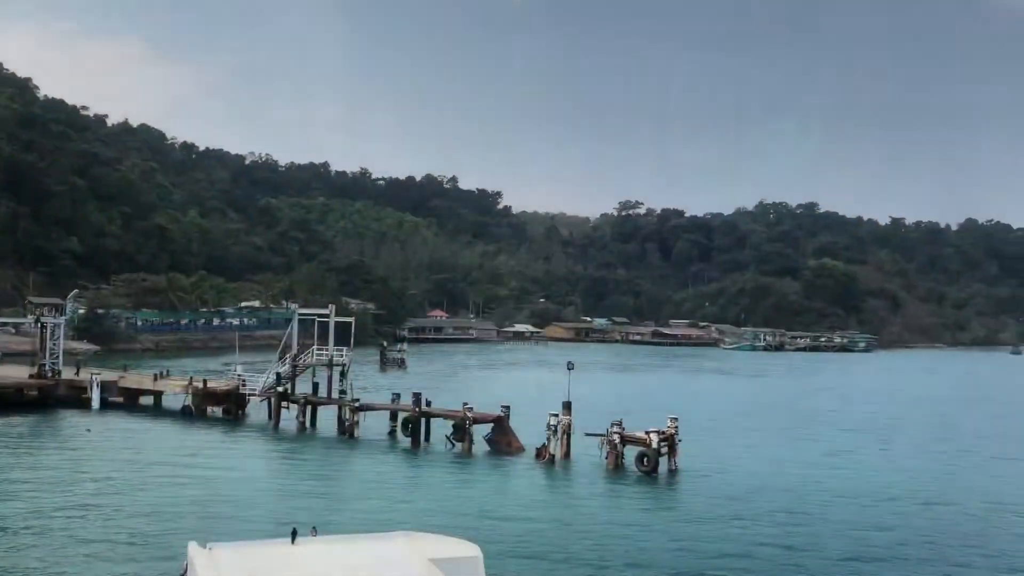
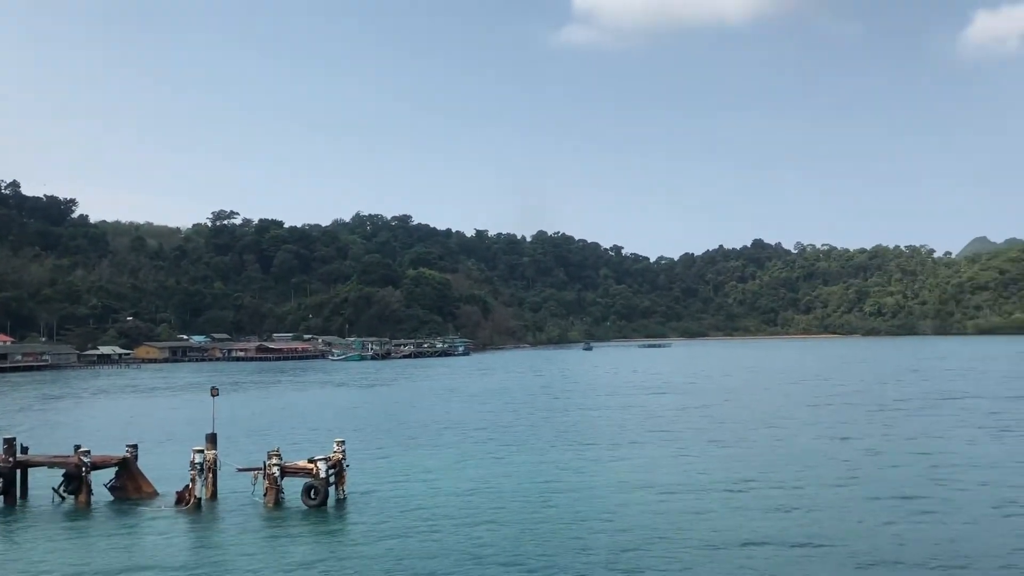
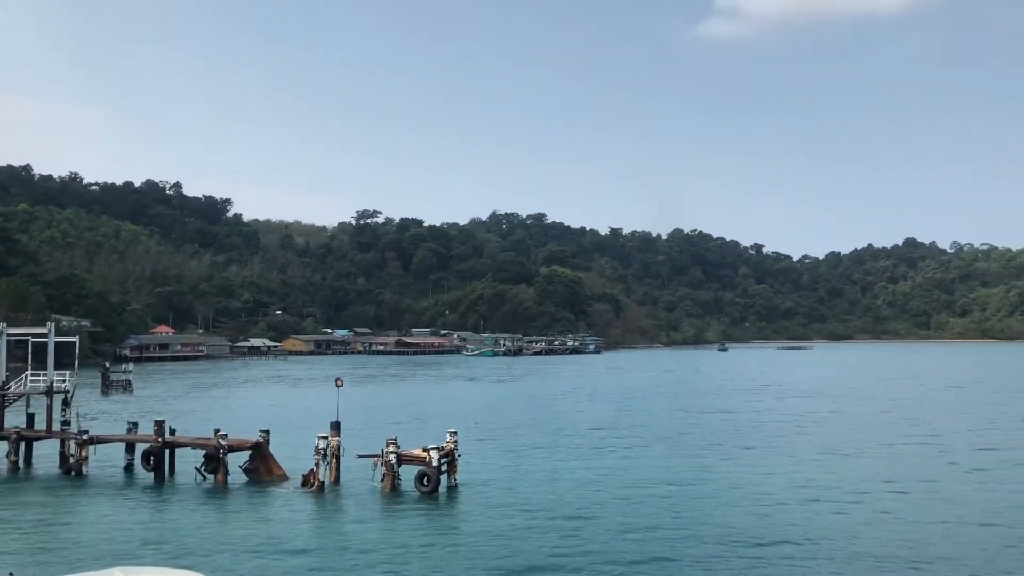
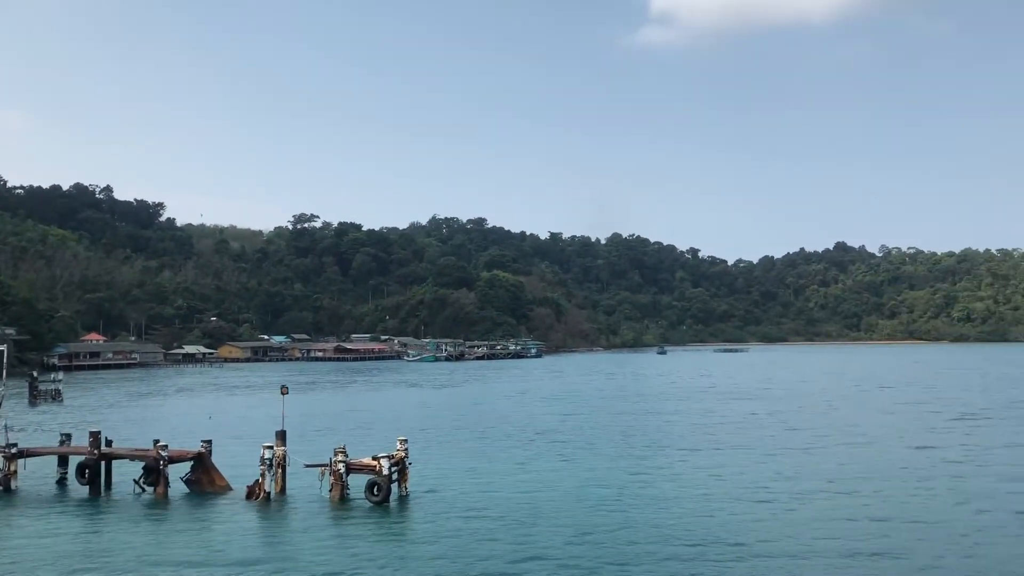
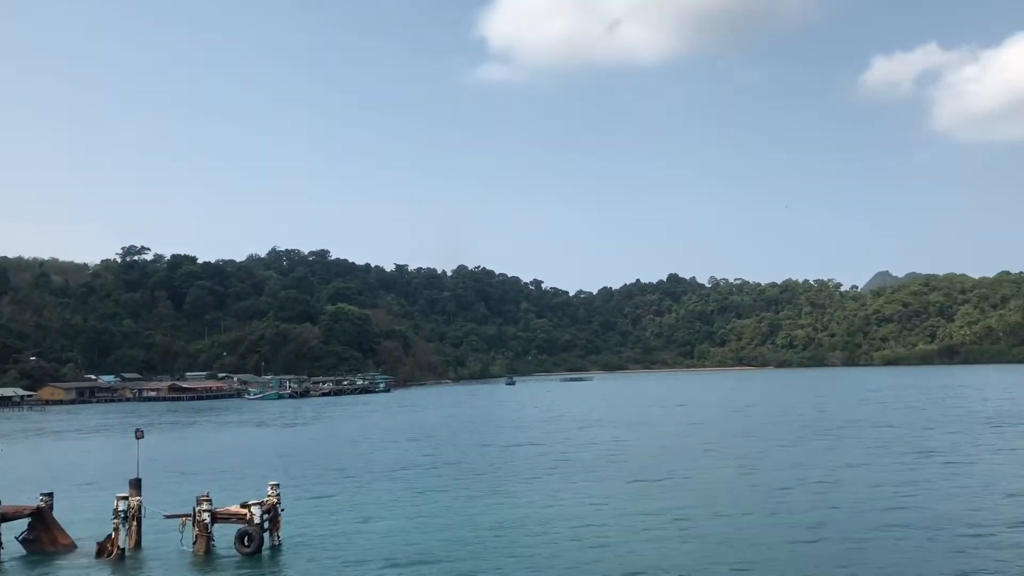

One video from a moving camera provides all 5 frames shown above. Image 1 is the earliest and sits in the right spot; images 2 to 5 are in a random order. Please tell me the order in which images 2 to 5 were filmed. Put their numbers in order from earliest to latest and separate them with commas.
3, 4, 2, 5
